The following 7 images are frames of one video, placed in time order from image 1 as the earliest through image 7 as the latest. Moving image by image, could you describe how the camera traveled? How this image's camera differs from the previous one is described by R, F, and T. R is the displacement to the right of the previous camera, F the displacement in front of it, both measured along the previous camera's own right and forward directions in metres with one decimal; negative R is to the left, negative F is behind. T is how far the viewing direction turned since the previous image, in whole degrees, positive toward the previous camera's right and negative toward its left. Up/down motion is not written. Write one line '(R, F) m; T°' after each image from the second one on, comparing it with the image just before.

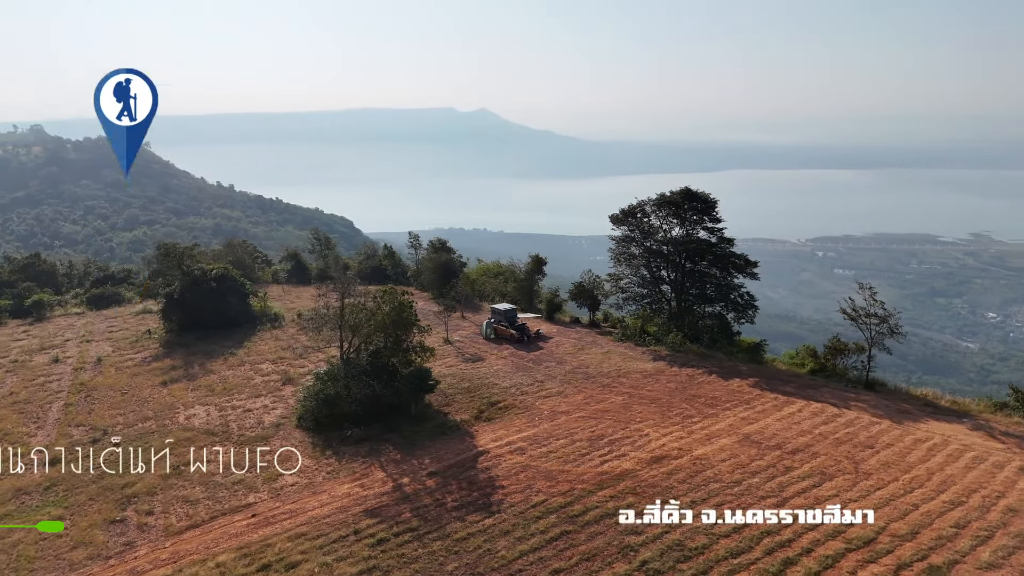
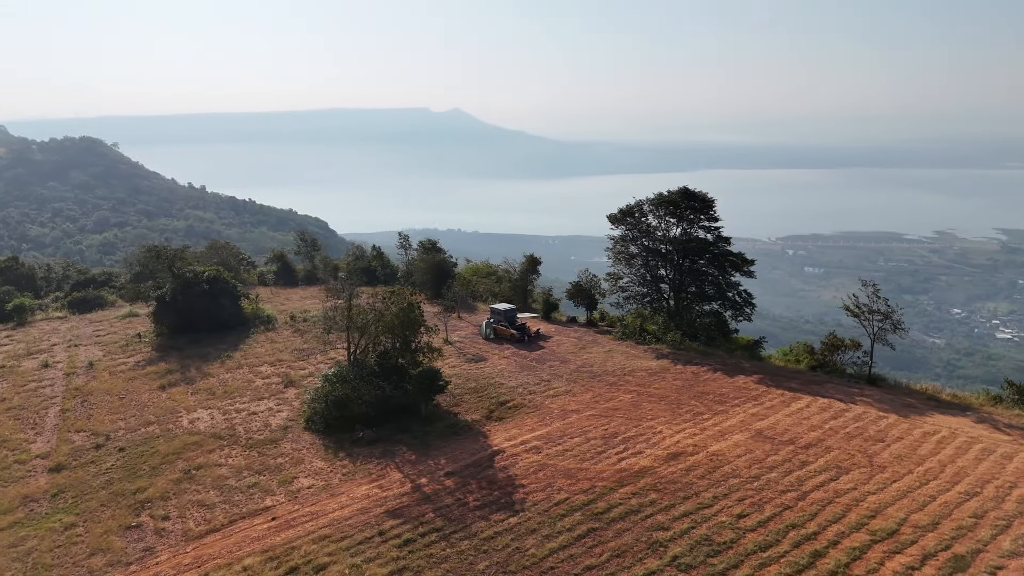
(-0.6, 0.0) m; +1°
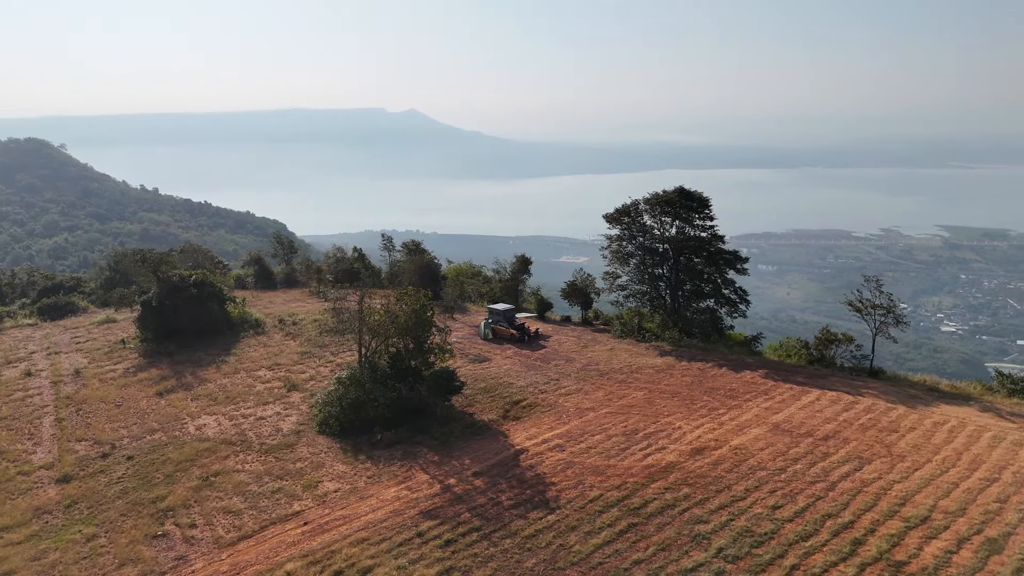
(-1.0, 0.0) m; +2°
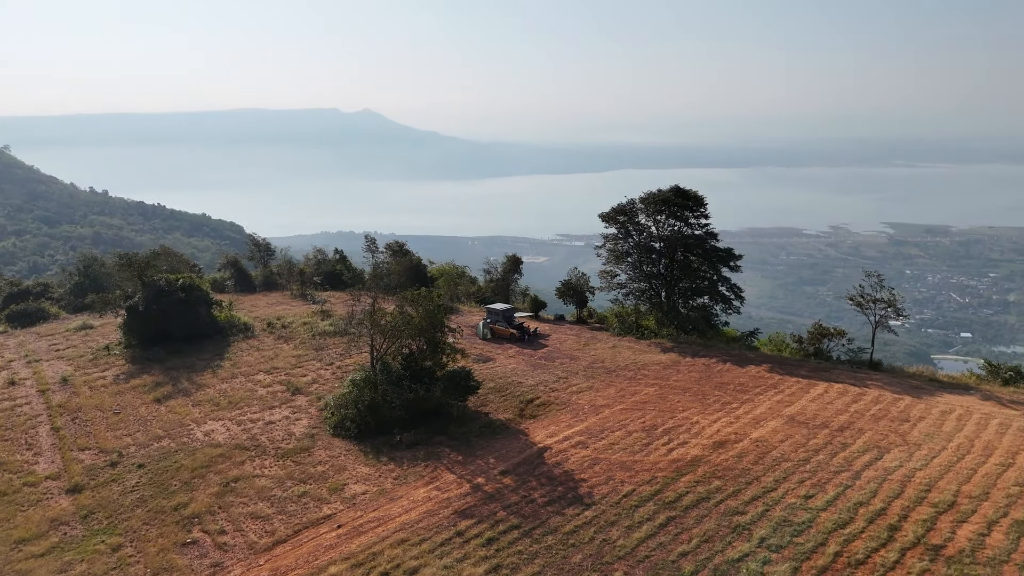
(-1.0, 0.0) m; +2°
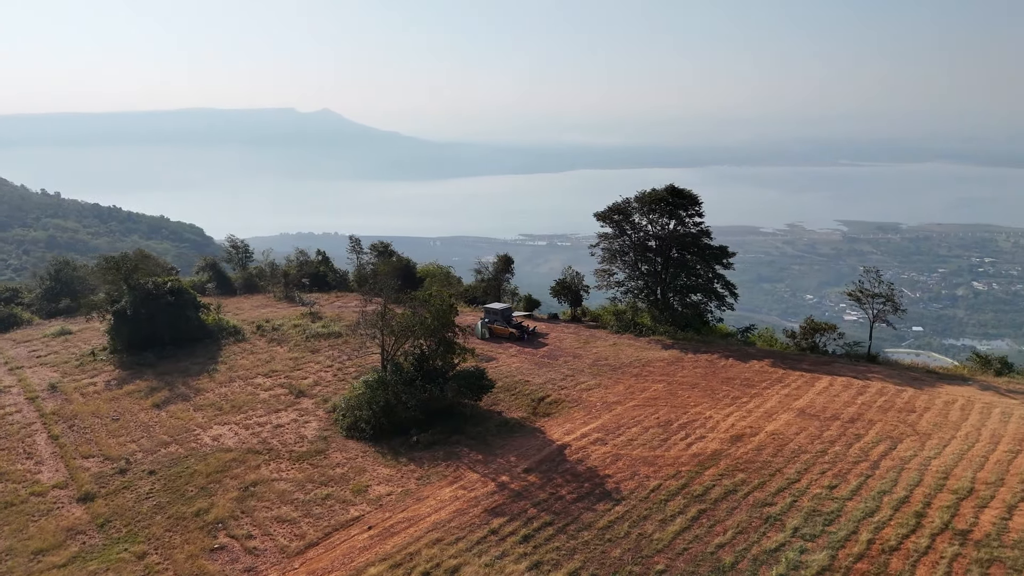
(-0.8, 0.0) m; +2°
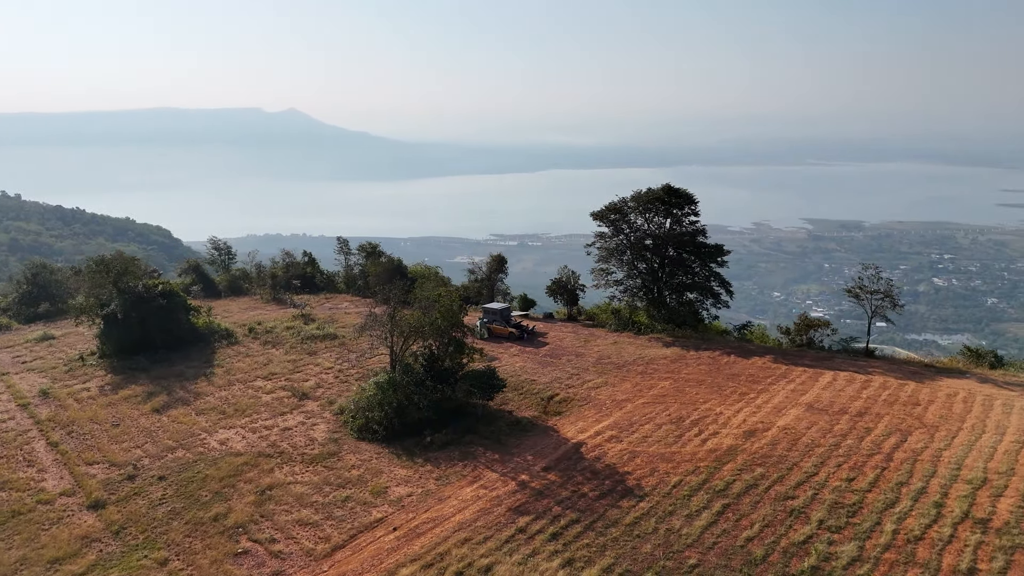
(-0.7, 0.0) m; +1°
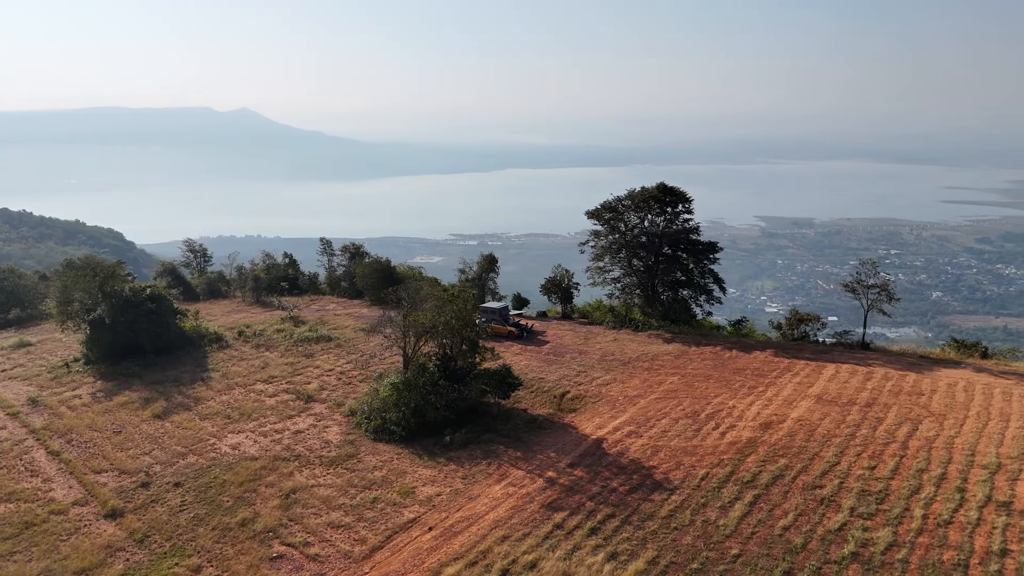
(-0.9, -0.1) m; +2°
